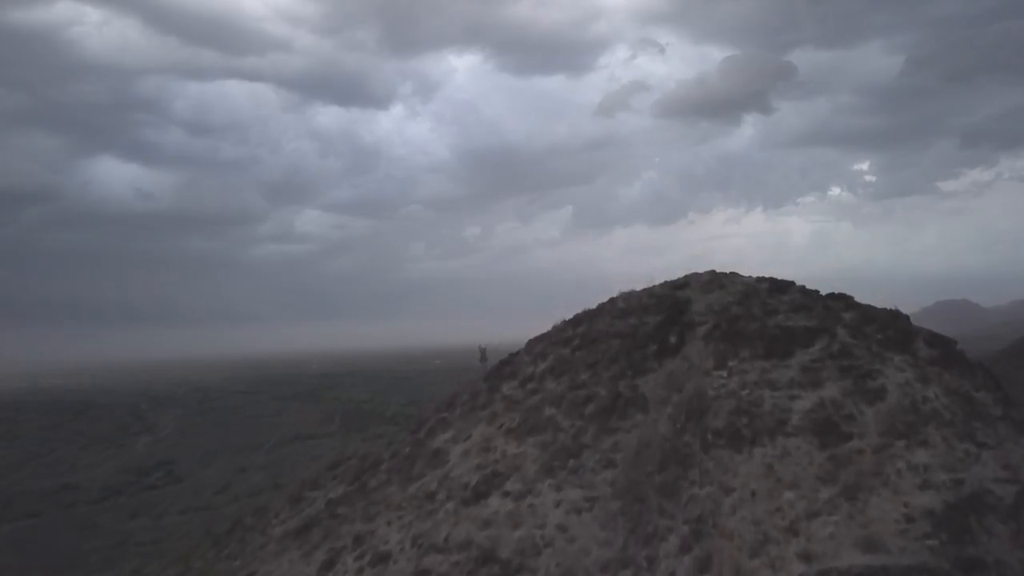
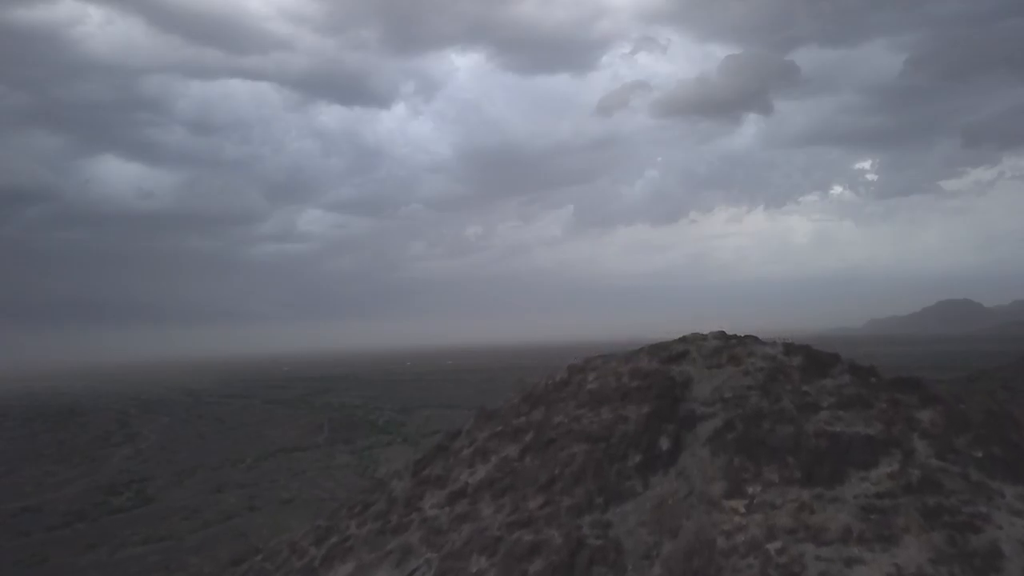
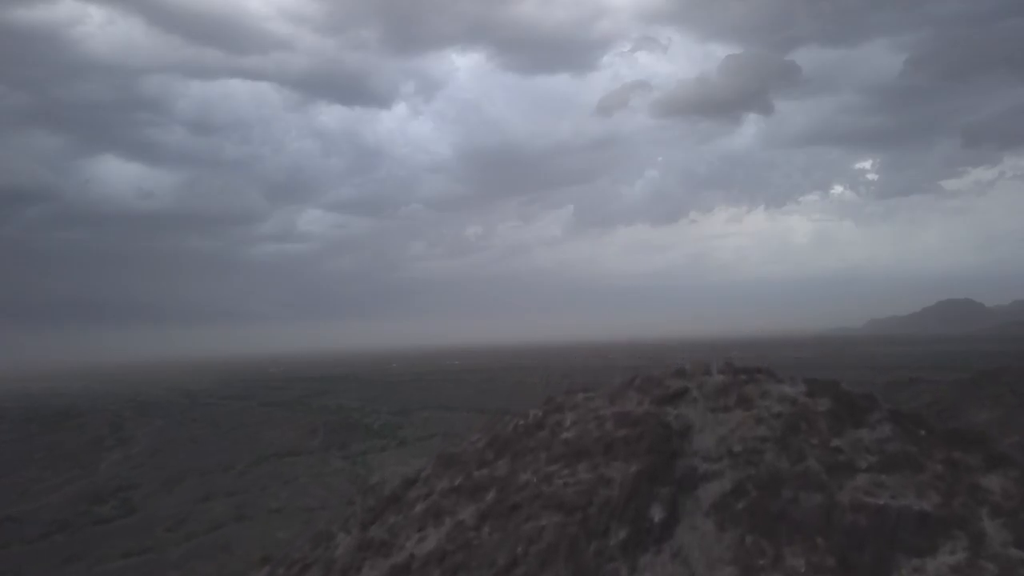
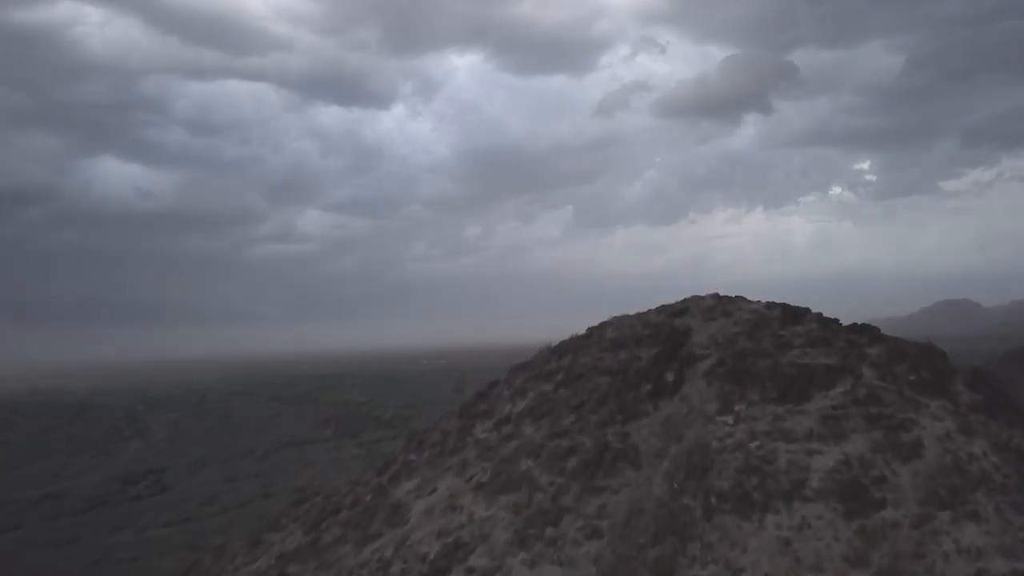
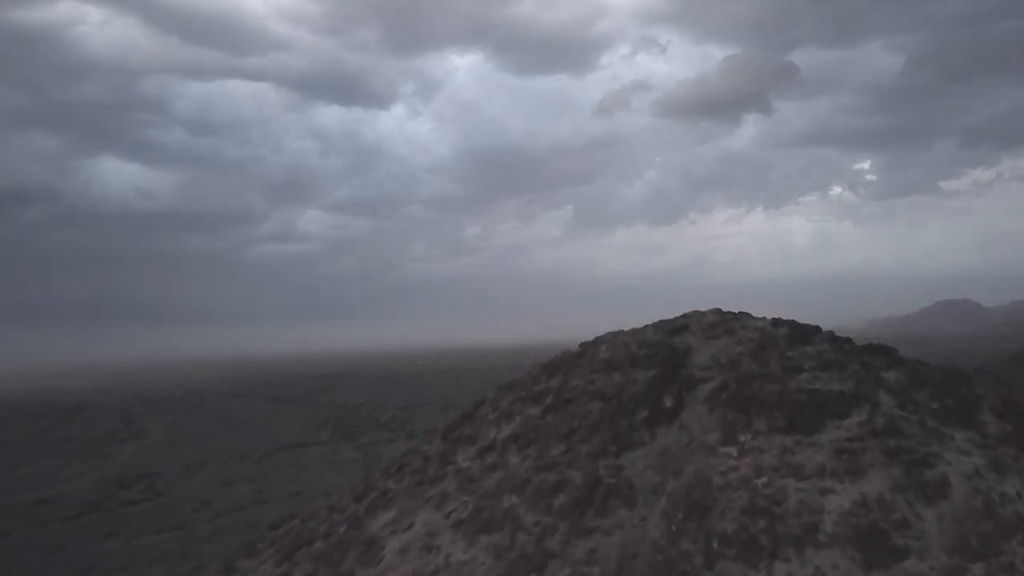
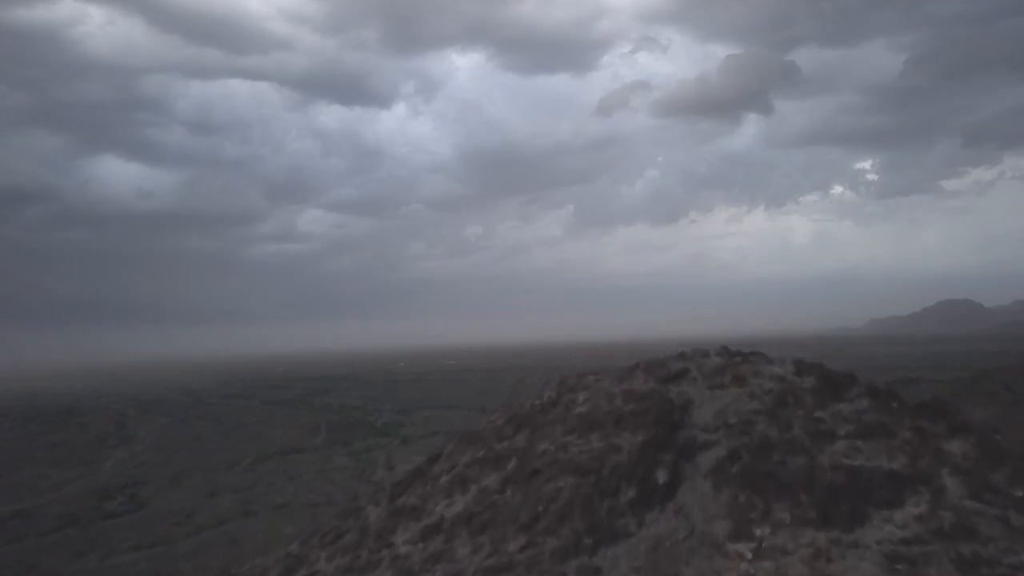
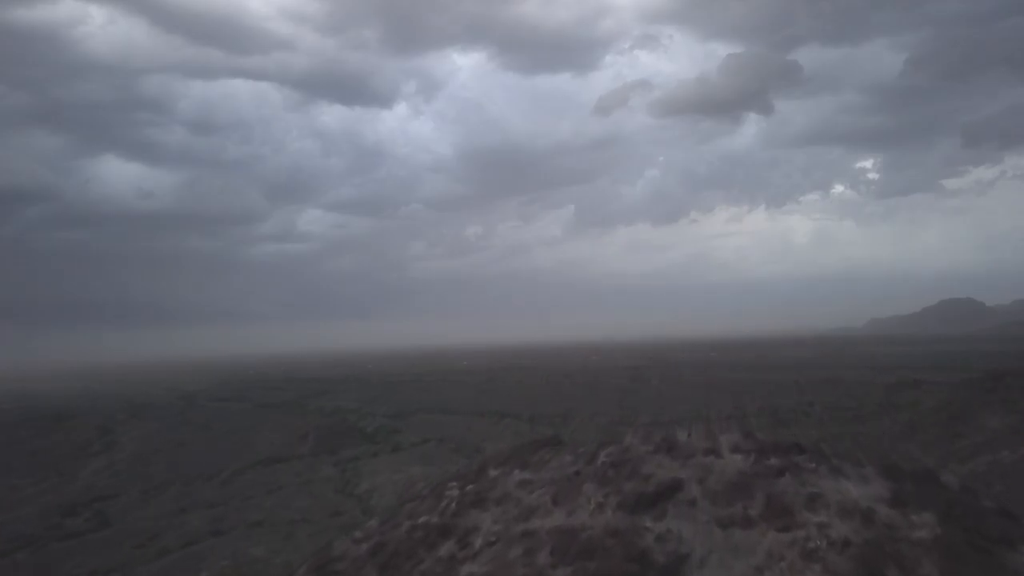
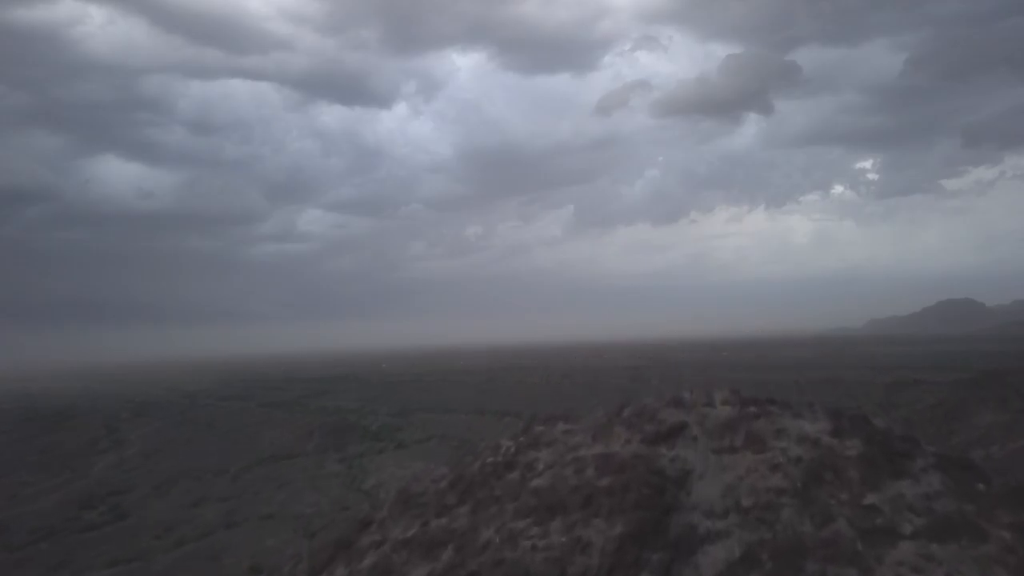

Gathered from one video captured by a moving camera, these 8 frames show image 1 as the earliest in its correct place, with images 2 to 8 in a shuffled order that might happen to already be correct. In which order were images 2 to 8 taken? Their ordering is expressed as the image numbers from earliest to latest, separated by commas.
4, 5, 2, 6, 3, 8, 7
